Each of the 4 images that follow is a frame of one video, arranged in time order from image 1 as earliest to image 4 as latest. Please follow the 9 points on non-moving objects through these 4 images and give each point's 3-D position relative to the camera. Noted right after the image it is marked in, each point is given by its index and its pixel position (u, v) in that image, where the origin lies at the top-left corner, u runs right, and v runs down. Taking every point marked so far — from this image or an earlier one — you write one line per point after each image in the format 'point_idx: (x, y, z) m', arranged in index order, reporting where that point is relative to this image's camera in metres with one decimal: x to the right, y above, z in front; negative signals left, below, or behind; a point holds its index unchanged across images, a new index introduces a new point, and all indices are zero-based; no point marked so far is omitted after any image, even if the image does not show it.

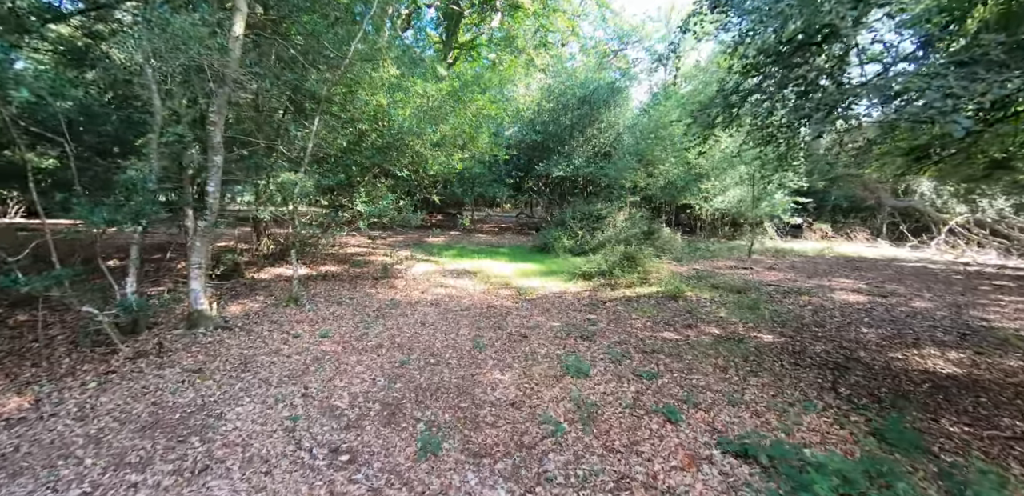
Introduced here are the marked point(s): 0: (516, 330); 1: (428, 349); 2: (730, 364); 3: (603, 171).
0: (+0.1, -1.2, +7.1) m
1: (-1.1, -1.3, +6.2) m
2: (+2.7, -1.4, +6.0) m
3: (+3.7, +3.1, +19.9) m
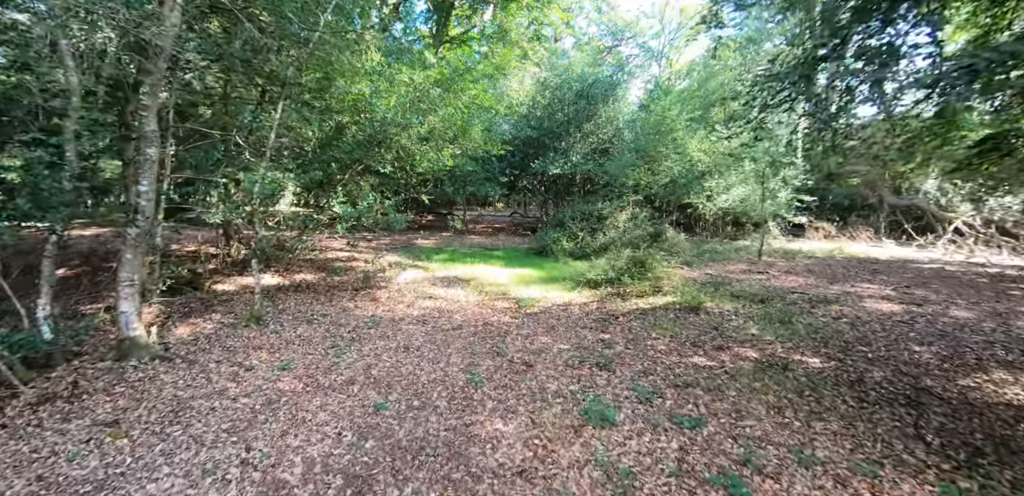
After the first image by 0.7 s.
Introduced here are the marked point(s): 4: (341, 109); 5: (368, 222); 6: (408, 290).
0: (+0.1, -1.3, +5.9) m
1: (-1.0, -1.4, +5.0) m
2: (+2.7, -1.5, +4.9) m
3: (+3.4, +3.0, +18.8) m
4: (-3.5, +2.8, +9.9) m
5: (-3.2, +0.6, +11.0) m
6: (-2.0, -0.8, +9.1) m
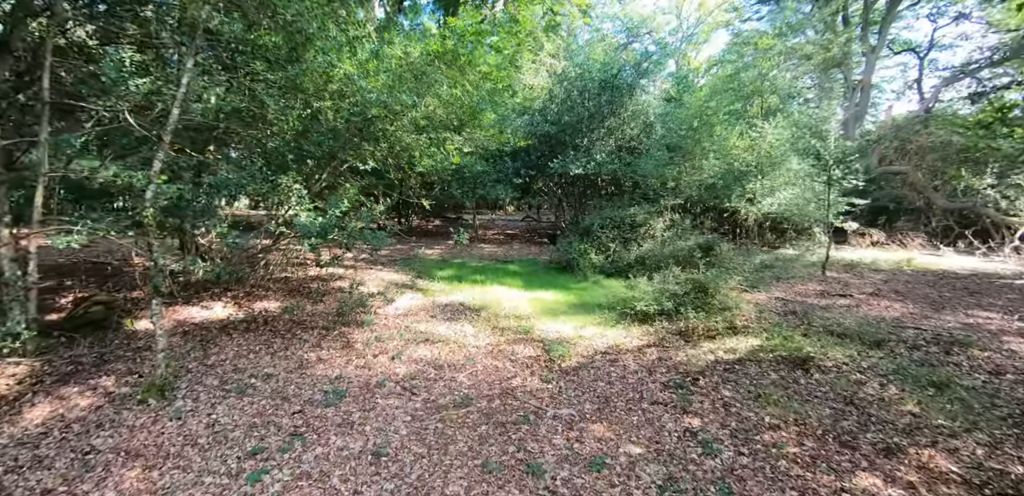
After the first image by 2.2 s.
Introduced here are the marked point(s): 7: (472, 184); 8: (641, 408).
0: (+0.4, -1.6, +3.5) m
1: (-0.8, -1.7, +2.6) m
2: (+3.0, -1.8, +2.5) m
3: (+4.0, +2.7, +16.4) m
4: (-3.1, +2.5, +7.5) m
5: (-2.8, +0.2, +8.7) m
6: (-1.6, -1.1, +6.7) m
7: (-1.5, +2.4, +18.7) m
8: (+1.2, -1.5, +4.6) m
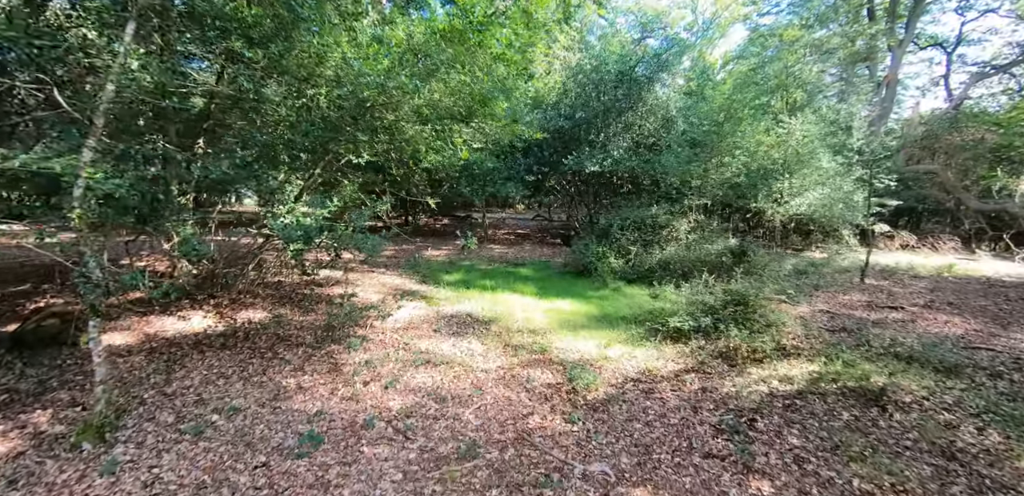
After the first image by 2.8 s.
0: (+0.5, -1.7, +2.6) m
1: (-0.7, -1.8, +1.7) m
2: (+3.1, -2.0, +1.5) m
3: (+4.4, +2.6, +15.4) m
4: (-2.9, +2.4, +6.7) m
5: (-2.6, +0.2, +7.8) m
6: (-1.4, -1.2, +5.8) m
7: (-1.1, +2.4, +17.8) m
8: (+1.3, -1.6, +3.6) m
